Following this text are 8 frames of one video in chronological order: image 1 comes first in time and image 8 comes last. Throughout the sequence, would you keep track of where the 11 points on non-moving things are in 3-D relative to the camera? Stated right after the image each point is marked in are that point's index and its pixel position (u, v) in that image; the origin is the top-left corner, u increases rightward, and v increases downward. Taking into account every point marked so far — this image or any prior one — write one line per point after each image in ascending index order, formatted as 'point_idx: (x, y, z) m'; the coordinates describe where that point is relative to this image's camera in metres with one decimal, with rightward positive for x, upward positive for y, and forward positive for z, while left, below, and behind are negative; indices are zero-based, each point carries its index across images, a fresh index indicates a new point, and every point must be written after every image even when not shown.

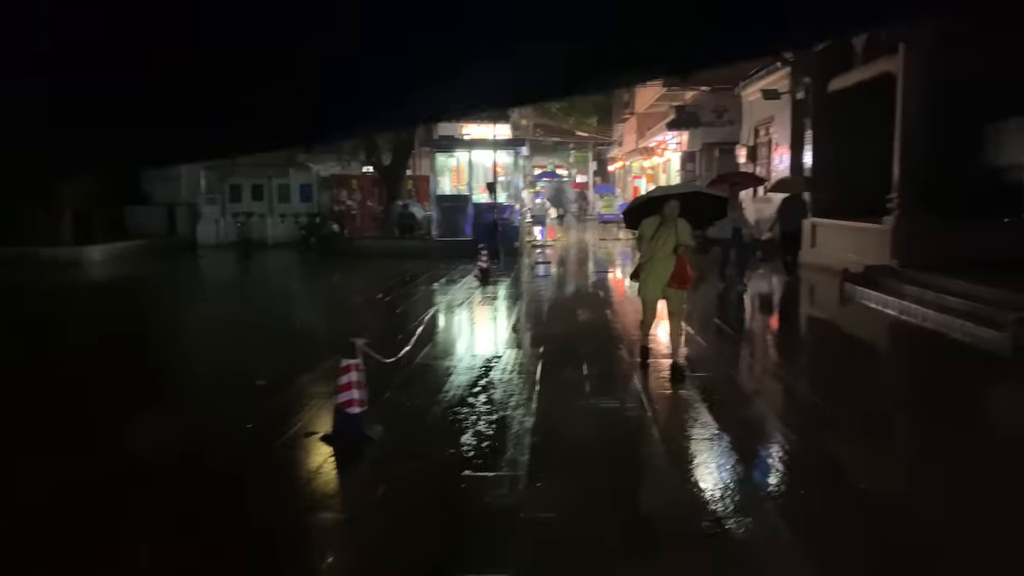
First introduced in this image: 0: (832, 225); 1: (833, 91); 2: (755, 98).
0: (+5.9, +1.2, +14.8) m
1: (+6.1, +3.7, +15.0) m
2: (+5.8, +4.5, +19.2) m
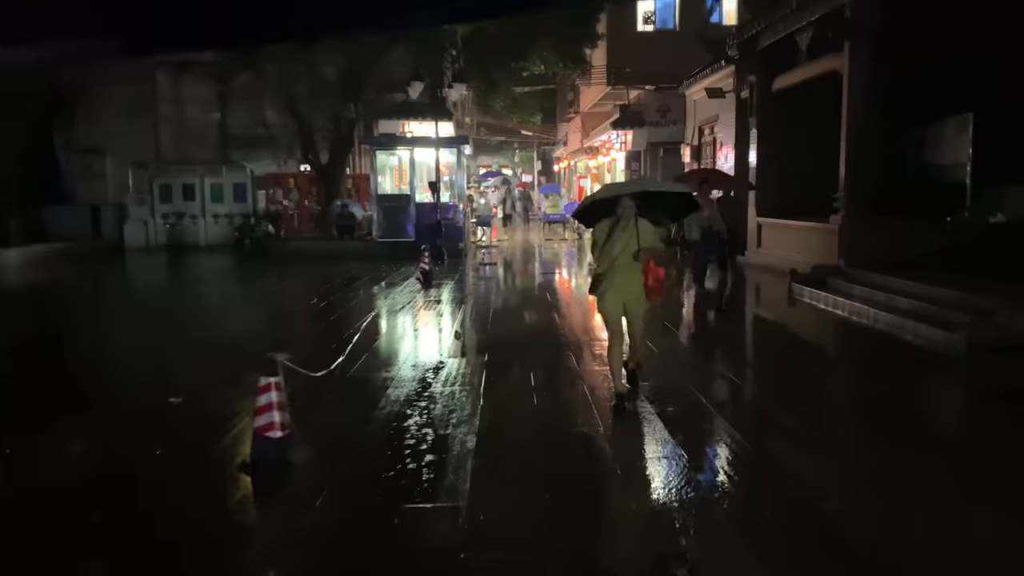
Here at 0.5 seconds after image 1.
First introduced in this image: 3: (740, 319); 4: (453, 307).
0: (+4.9, +1.2, +14.7) m
1: (+5.0, +3.7, +15.0) m
2: (+4.5, +4.5, +19.1) m
3: (+3.4, -0.4, +11.5) m
4: (-0.9, -0.3, +14.2) m
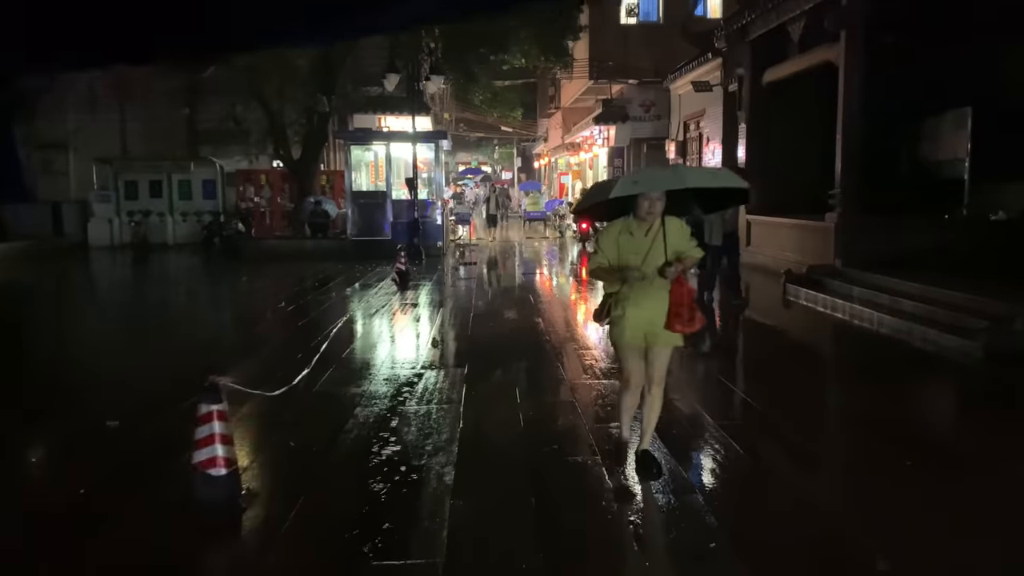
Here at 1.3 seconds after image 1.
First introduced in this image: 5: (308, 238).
0: (+4.6, +1.2, +14.3) m
1: (+4.7, +3.7, +14.5) m
2: (+4.0, +4.6, +18.6) m
3: (+3.1, -0.5, +11.0) m
4: (-1.3, -0.3, +13.6) m
5: (-4.8, +1.2, +18.8) m
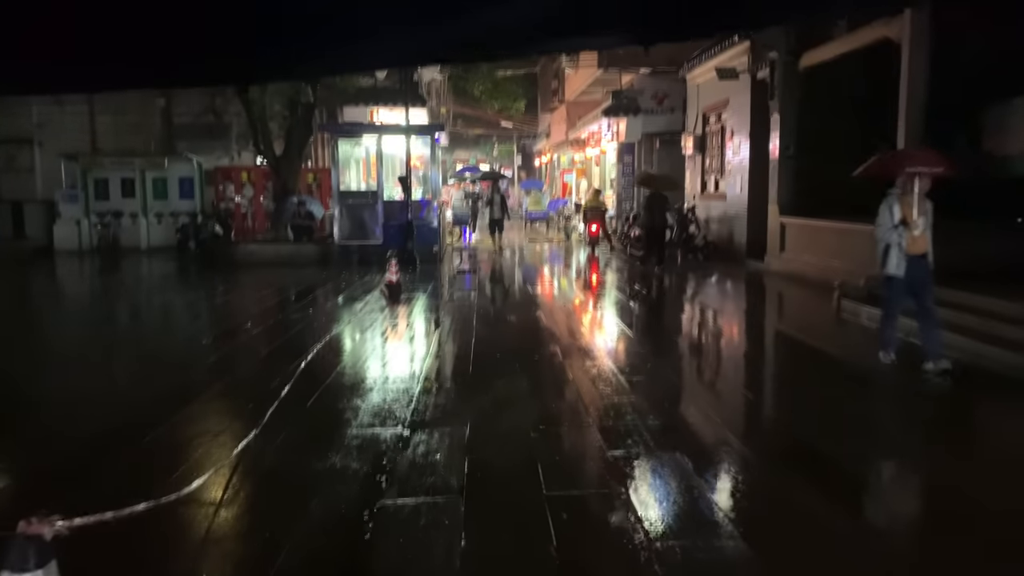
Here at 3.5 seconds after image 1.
0: (+4.6, +1.0, +12.8) m
1: (+4.8, +3.6, +13.0) m
2: (+4.1, +4.4, +17.2) m
3: (+3.2, -0.6, +9.6) m
4: (-1.2, -0.5, +12.1) m
5: (-4.8, +1.0, +17.3) m
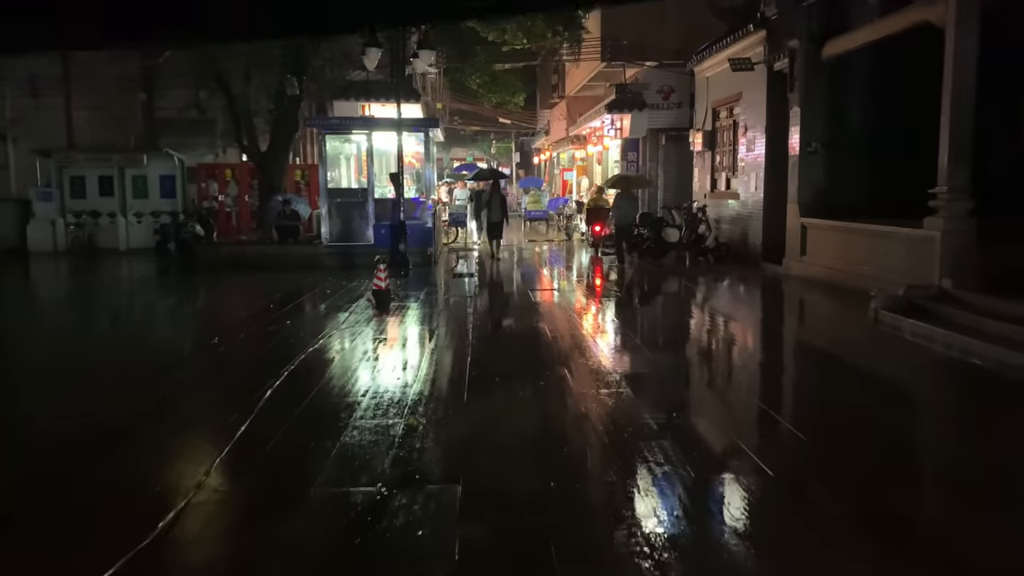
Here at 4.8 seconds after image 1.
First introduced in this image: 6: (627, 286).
0: (+4.6, +0.9, +12.0) m
1: (+4.7, +3.5, +12.2) m
2: (+4.0, +4.3, +16.3) m
3: (+3.2, -0.7, +8.7) m
4: (-1.2, -0.6, +11.2) m
5: (-4.8, +0.9, +16.5) m
6: (+2.0, +0.1, +14.0) m
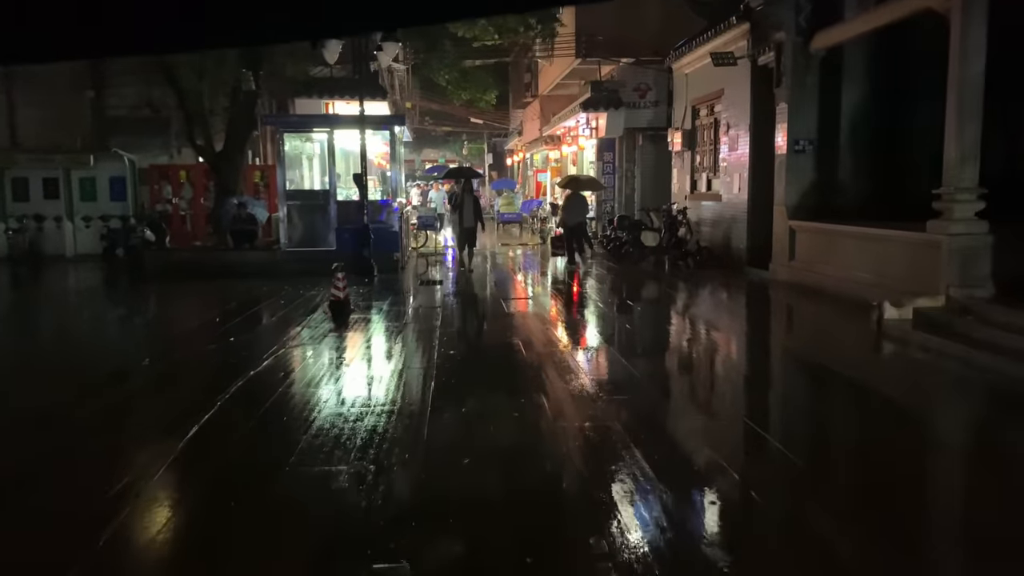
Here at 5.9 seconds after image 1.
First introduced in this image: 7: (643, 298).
0: (+4.2, +0.8, +11.4) m
1: (+4.3, +3.4, +11.6) m
2: (+3.5, +4.2, +15.7) m
3: (+2.9, -0.8, +8.0) m
4: (-1.6, -0.7, +10.4) m
5: (-5.3, +0.8, +15.6) m
6: (+1.5, 0.0, +13.3) m
7: (+2.0, -0.2, +12.5) m
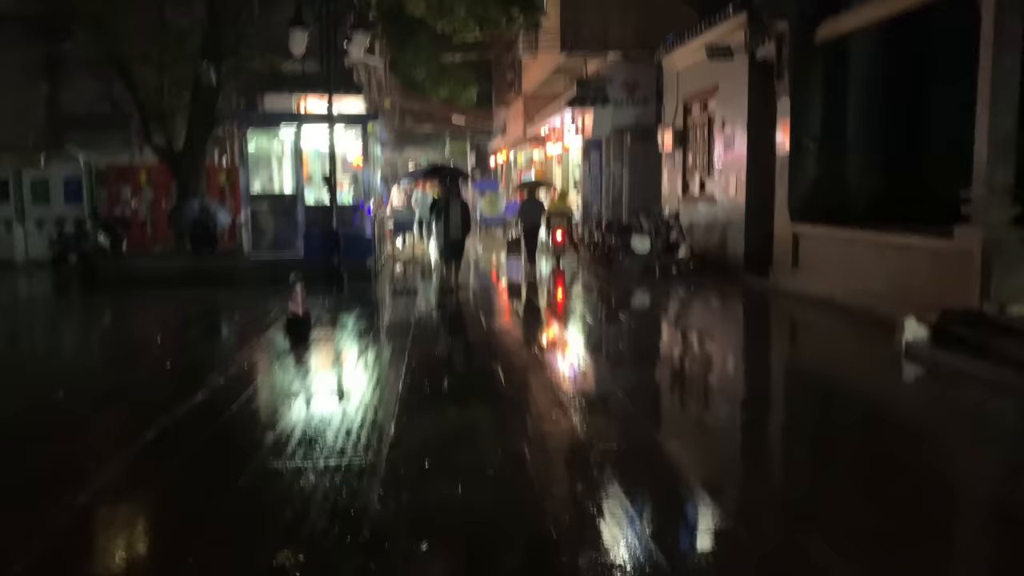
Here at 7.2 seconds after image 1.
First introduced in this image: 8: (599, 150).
0: (+4.0, +0.7, +10.6) m
1: (+4.1, +3.3, +10.8) m
2: (+3.1, +4.1, +14.9) m
3: (+2.7, -0.9, +7.2) m
4: (-1.8, -0.8, +9.5) m
5: (-5.7, +0.6, +14.6) m
6: (+1.2, -0.2, +12.4) m
7: (+1.8, -0.3, +11.7) m
8: (+2.0, +3.2, +19.0) m
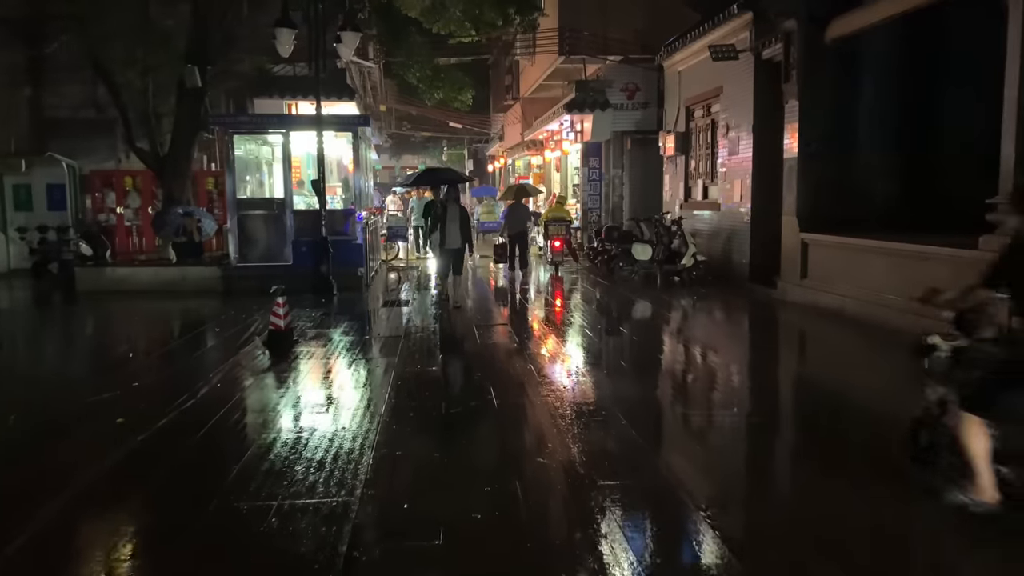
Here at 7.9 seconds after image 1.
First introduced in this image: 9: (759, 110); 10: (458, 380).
0: (+3.9, +0.6, +10.2) m
1: (+4.0, +3.2, +10.4) m
2: (+3.1, +3.9, +14.5) m
3: (+2.7, -1.0, +6.8) m
4: (-1.9, -1.0, +9.1) m
5: (-5.7, +0.5, +14.1) m
6: (+1.2, -0.3, +12.0) m
7: (+1.7, -0.4, +11.3) m
8: (+2.0, +3.1, +18.6) m
9: (+3.6, +2.6, +11.8) m
10: (-0.6, -1.1, +8.1) m
